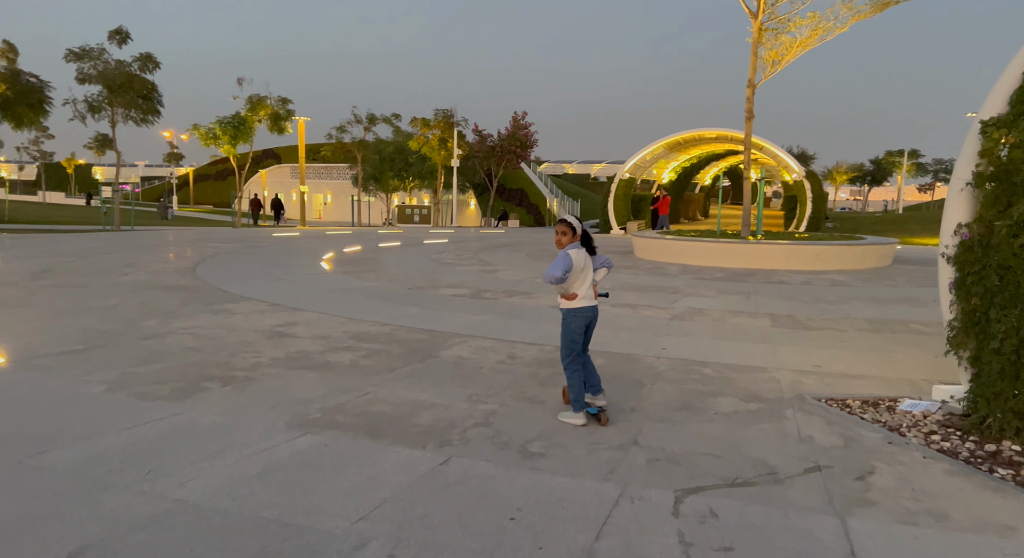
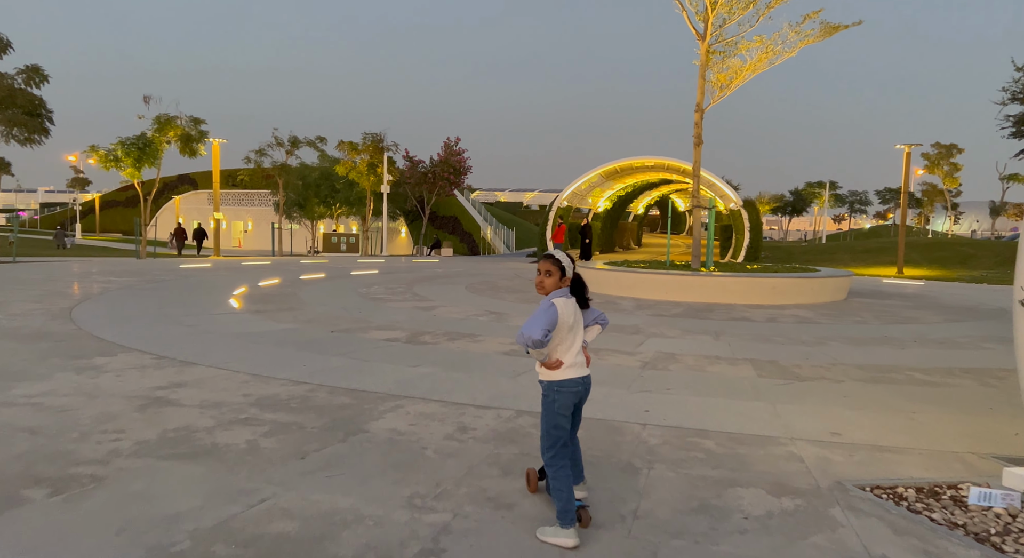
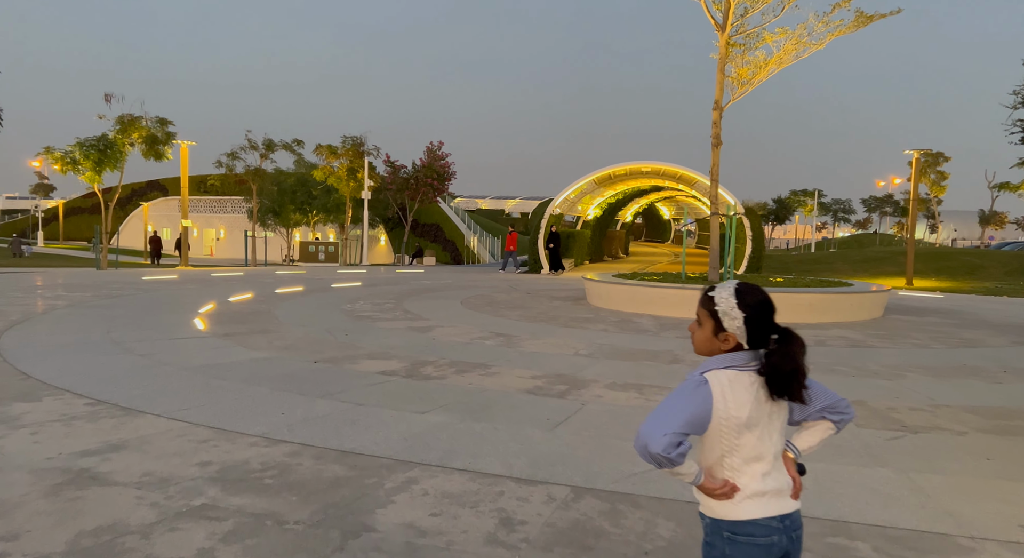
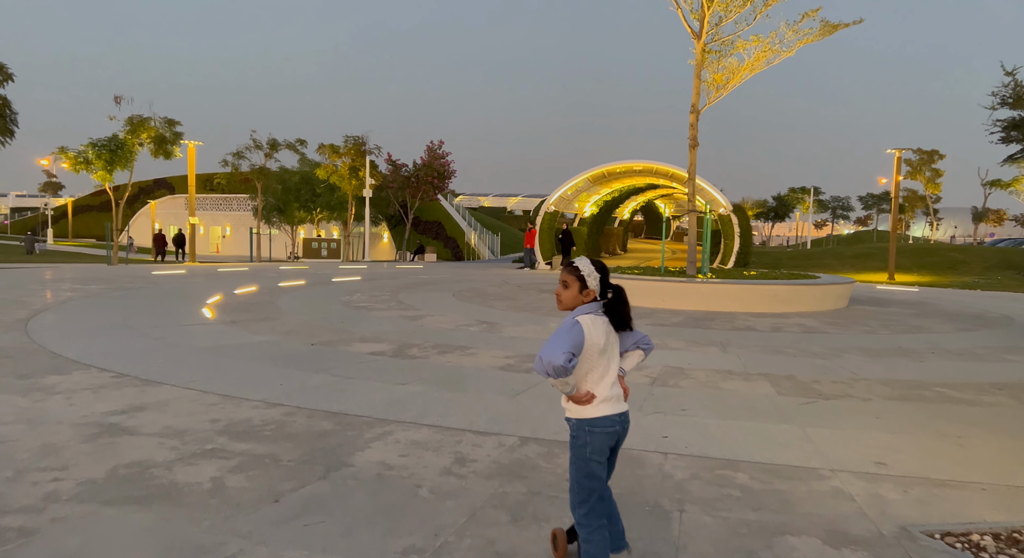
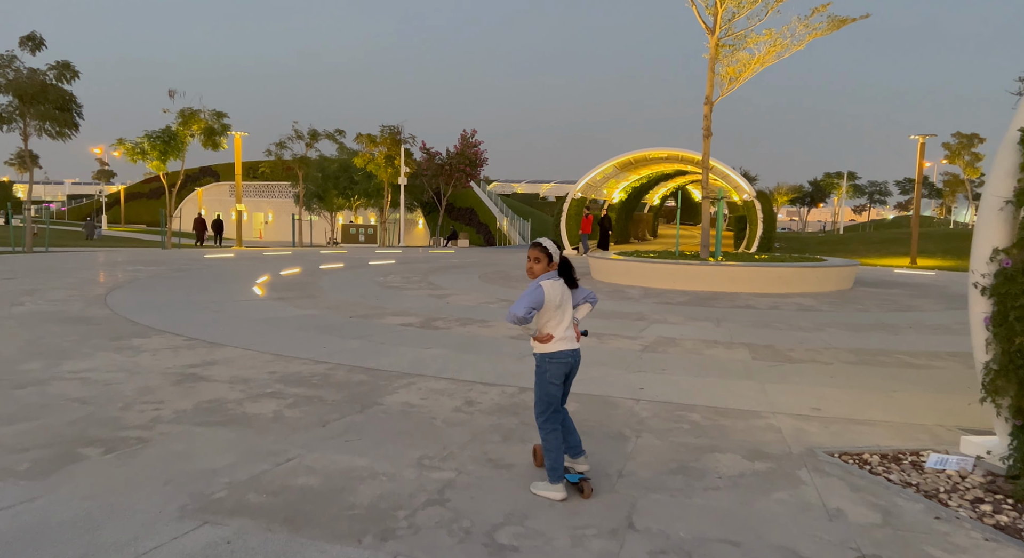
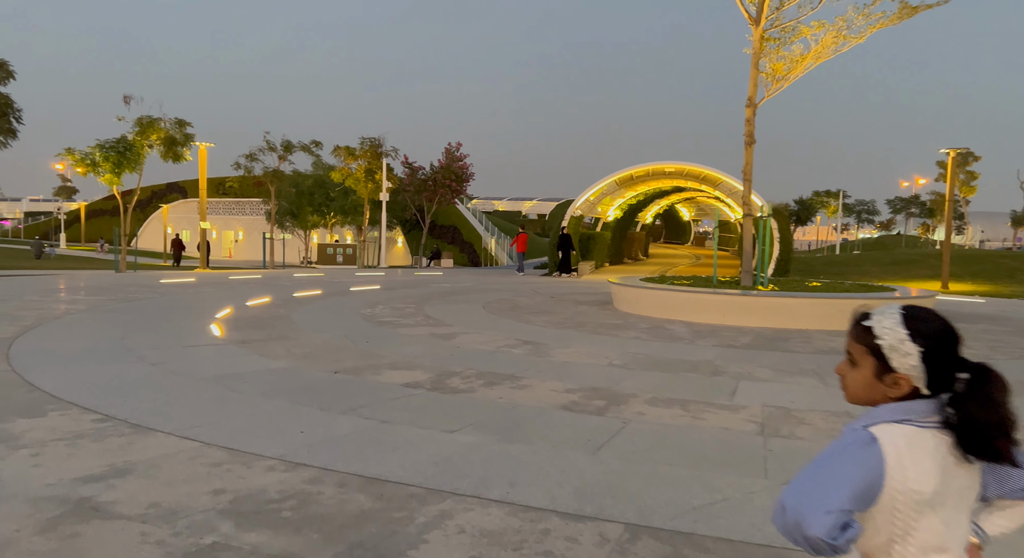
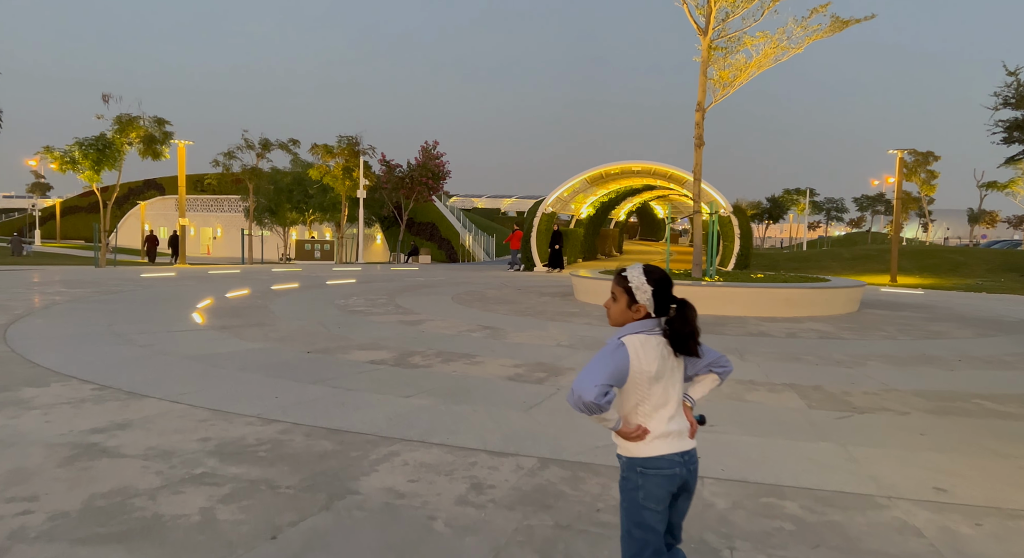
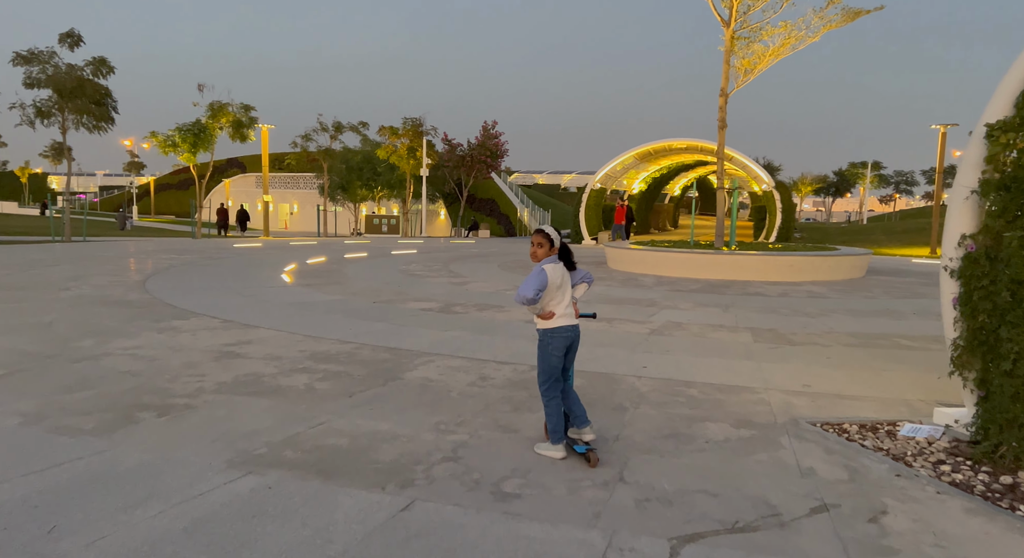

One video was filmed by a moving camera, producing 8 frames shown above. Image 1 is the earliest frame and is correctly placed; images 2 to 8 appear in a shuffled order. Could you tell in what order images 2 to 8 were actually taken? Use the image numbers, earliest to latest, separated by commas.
8, 5, 2, 4, 7, 3, 6
